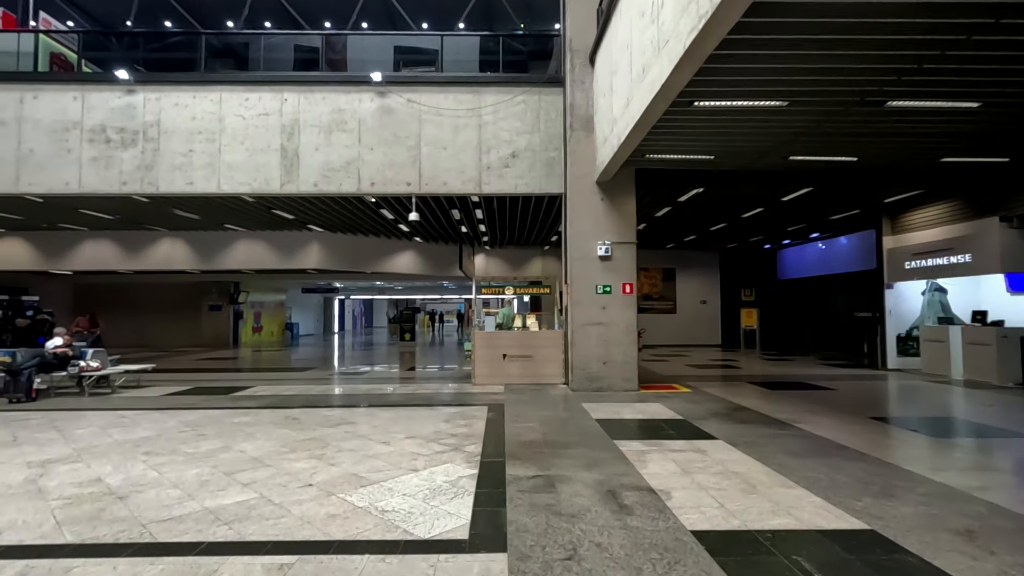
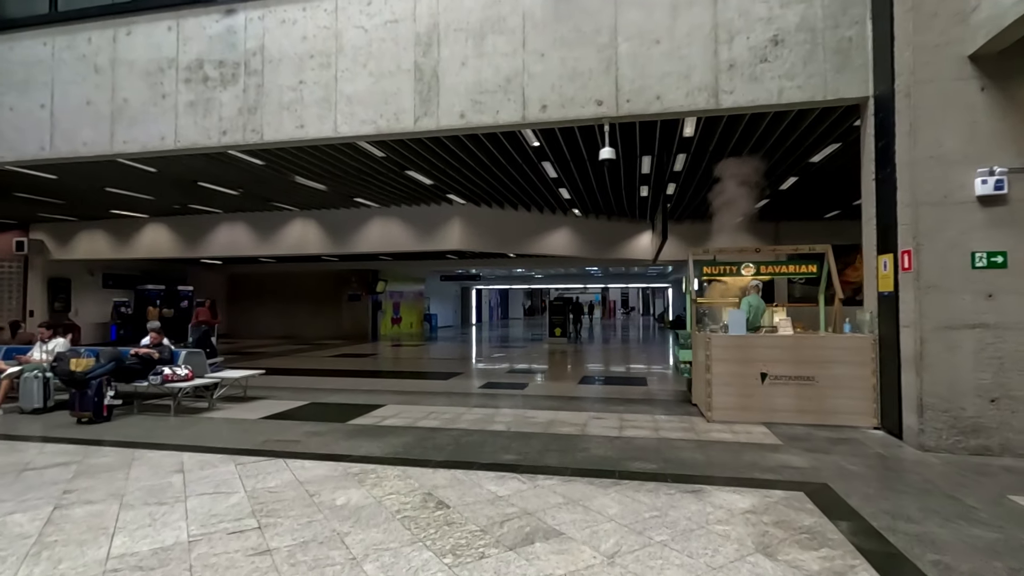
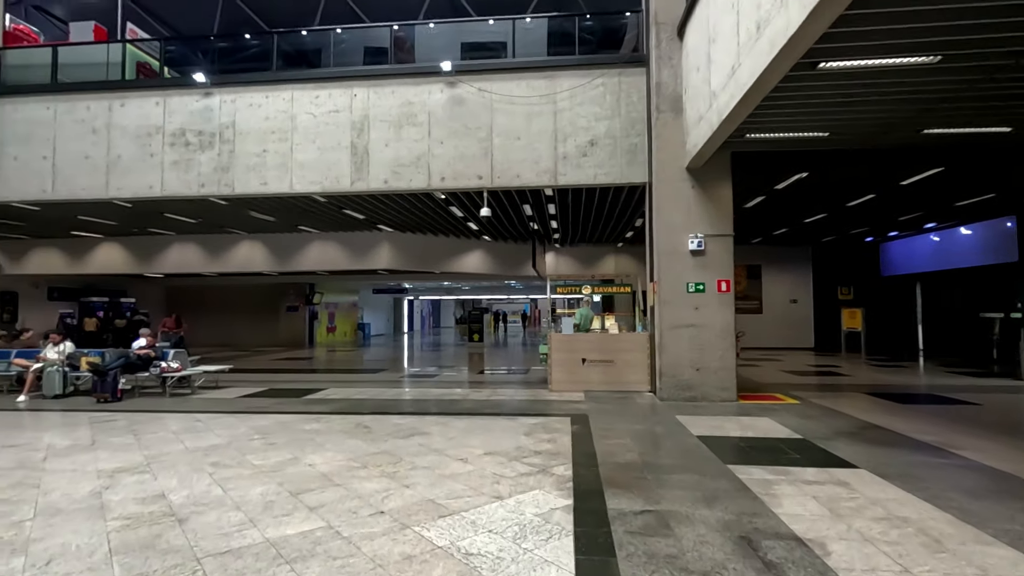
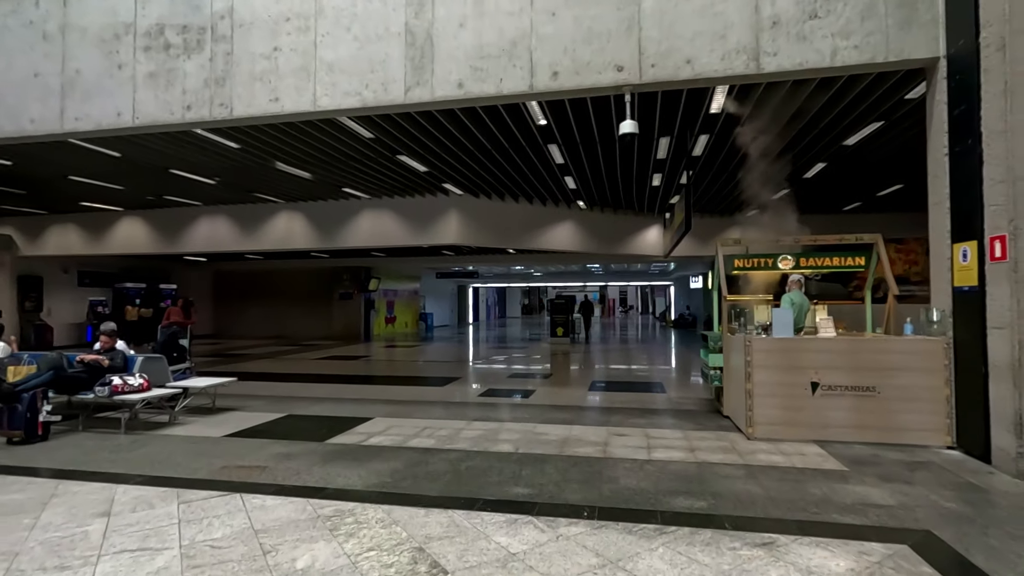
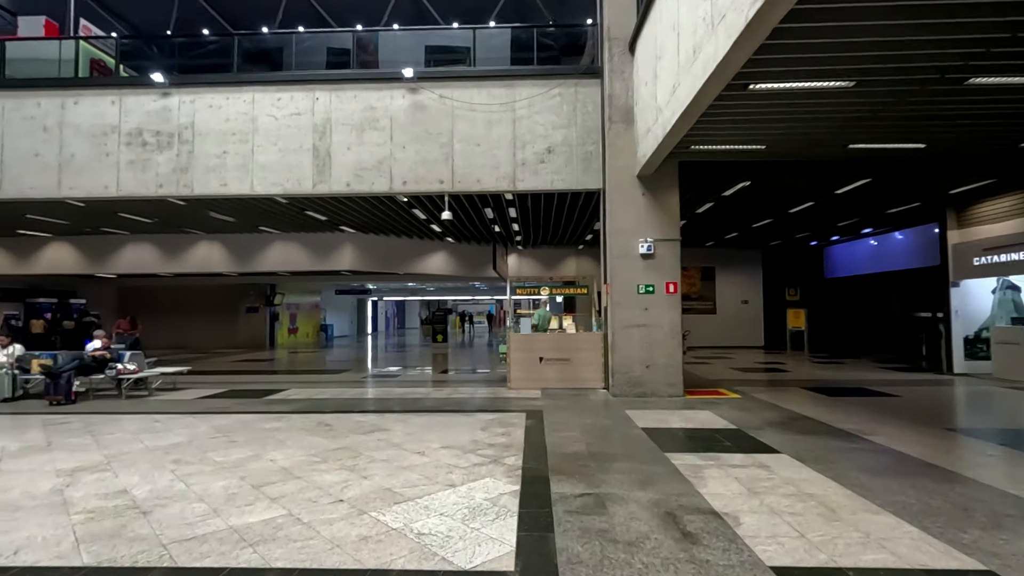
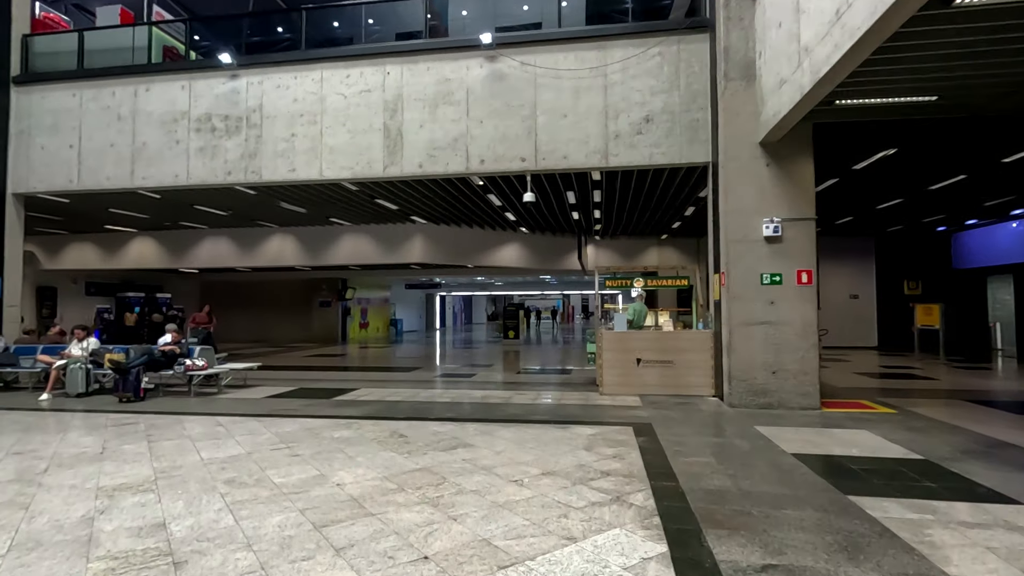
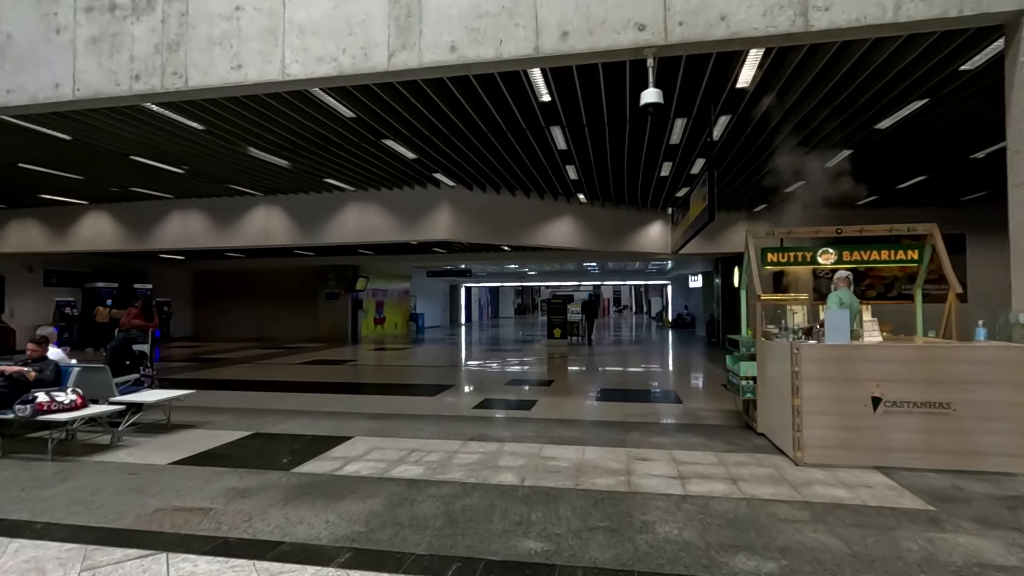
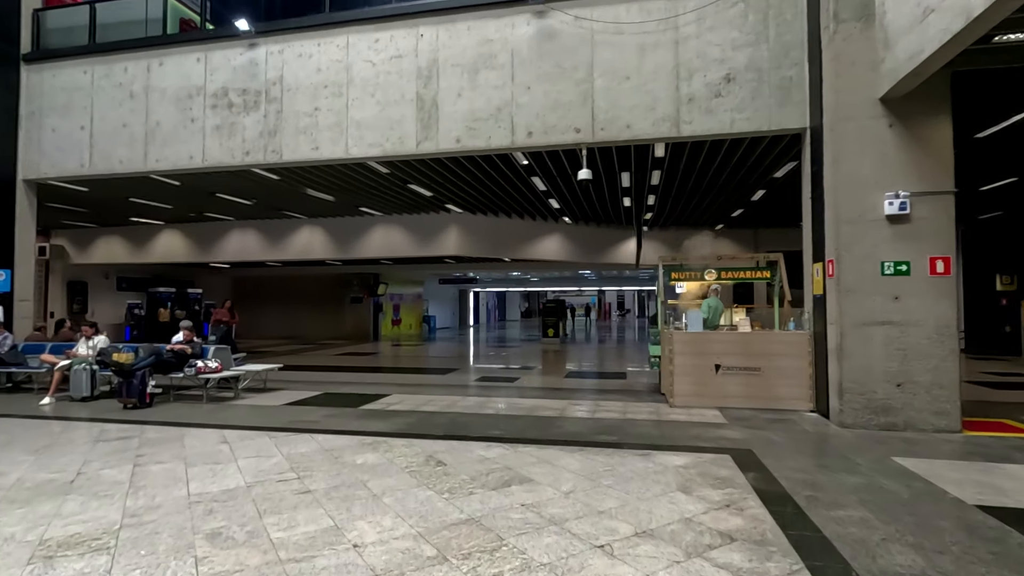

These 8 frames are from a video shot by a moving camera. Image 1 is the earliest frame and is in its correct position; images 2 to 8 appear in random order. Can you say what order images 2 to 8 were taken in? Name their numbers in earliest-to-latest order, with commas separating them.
5, 3, 6, 8, 2, 4, 7
